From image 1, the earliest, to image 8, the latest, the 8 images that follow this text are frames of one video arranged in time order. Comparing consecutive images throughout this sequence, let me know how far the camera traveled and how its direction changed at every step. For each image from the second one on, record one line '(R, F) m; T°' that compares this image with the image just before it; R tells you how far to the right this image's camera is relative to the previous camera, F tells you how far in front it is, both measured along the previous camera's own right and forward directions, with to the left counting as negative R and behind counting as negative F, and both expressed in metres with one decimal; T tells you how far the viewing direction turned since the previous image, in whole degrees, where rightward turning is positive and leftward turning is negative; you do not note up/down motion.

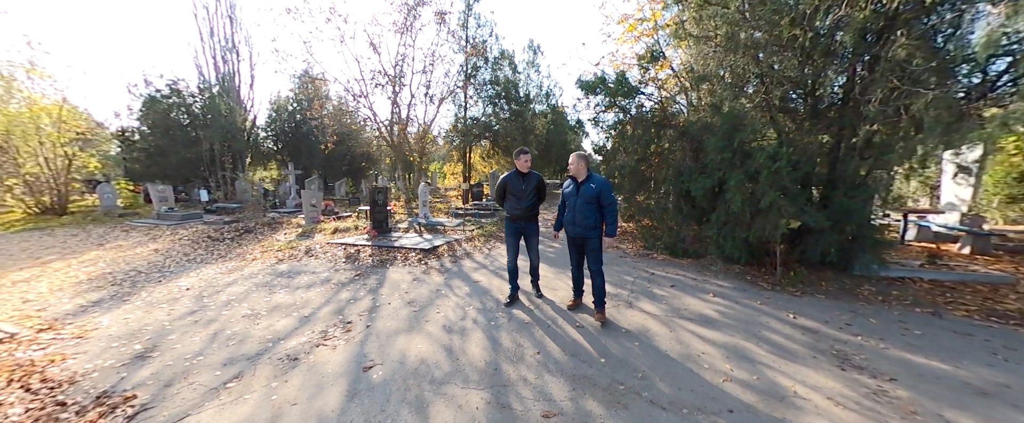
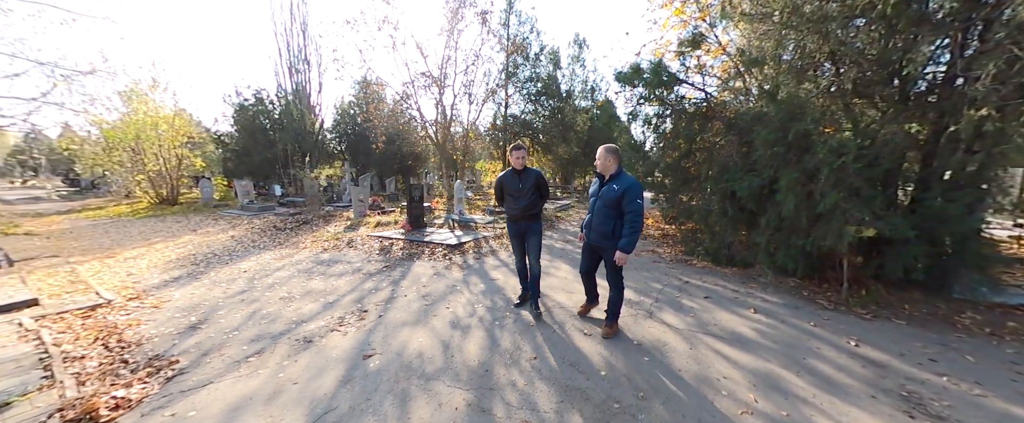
(+0.5, +0.1) m; -9°
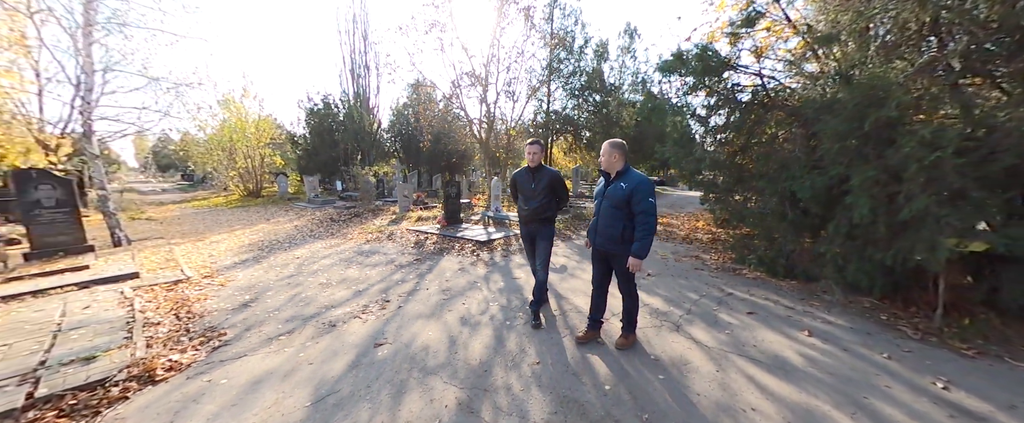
(+0.4, +0.1) m; -9°
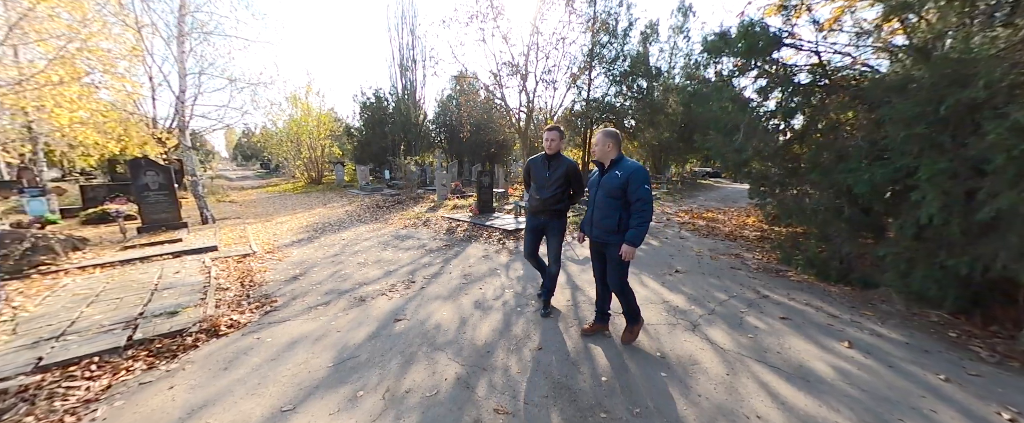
(+0.3, 0.0) m; -8°
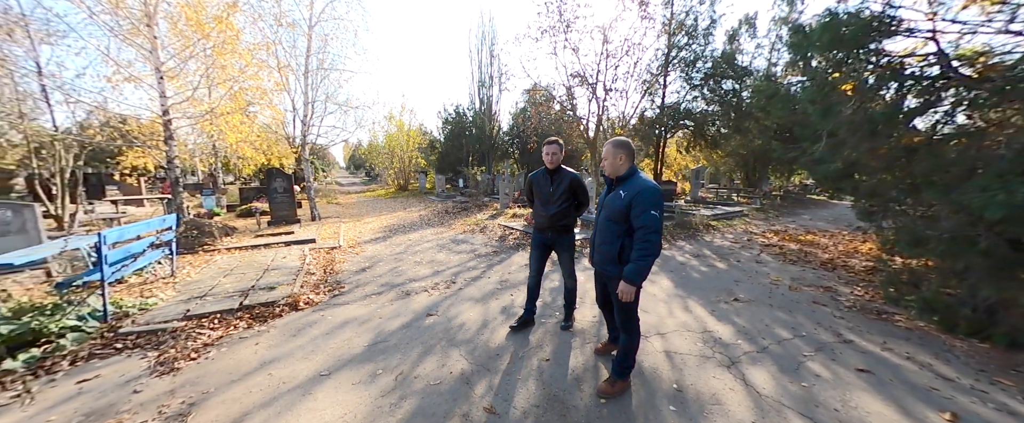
(+0.6, -0.1) m; -14°
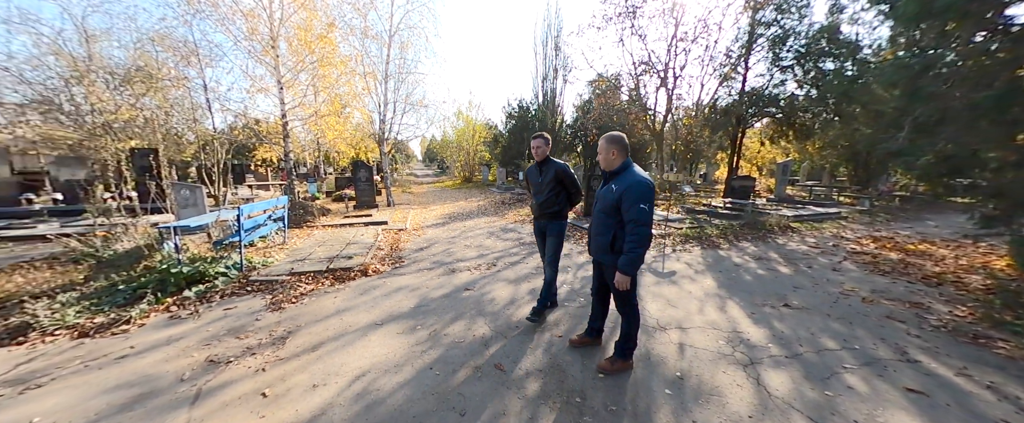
(+0.4, -0.3) m; -12°
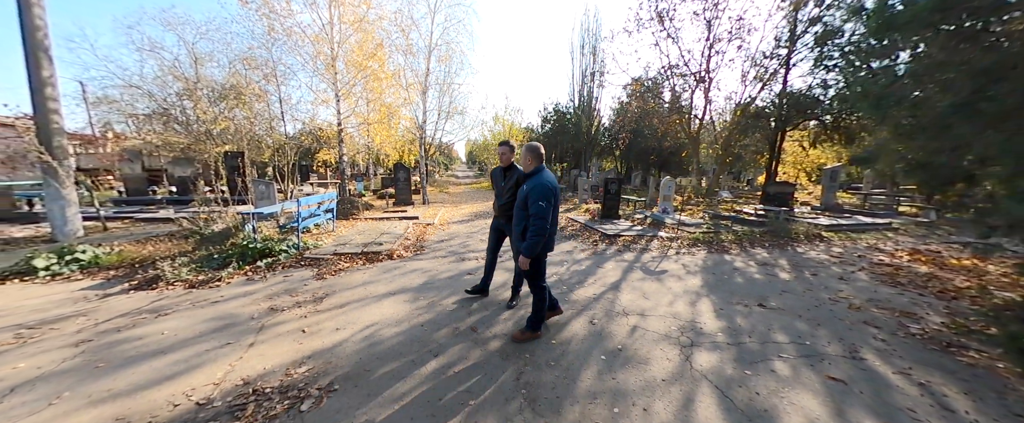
(+0.7, -0.6) m; -8°
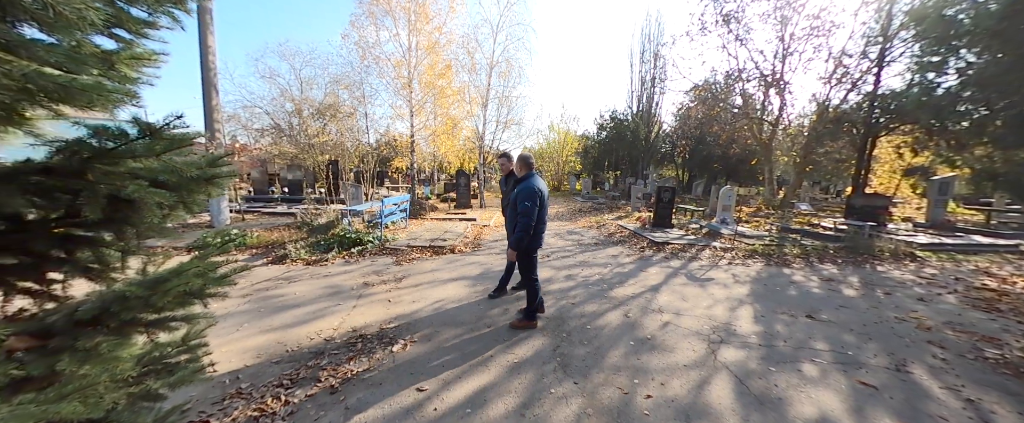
(+0.1, -0.6) m; -10°
